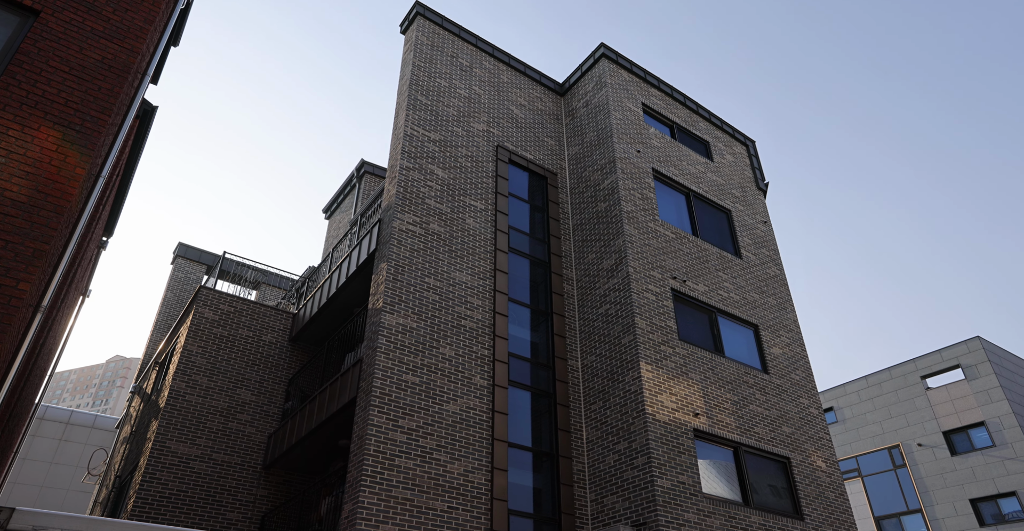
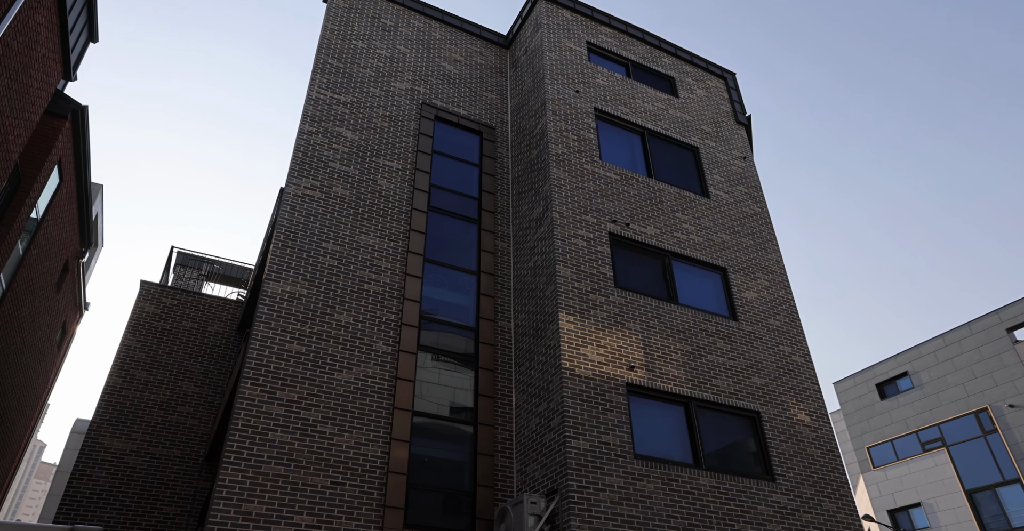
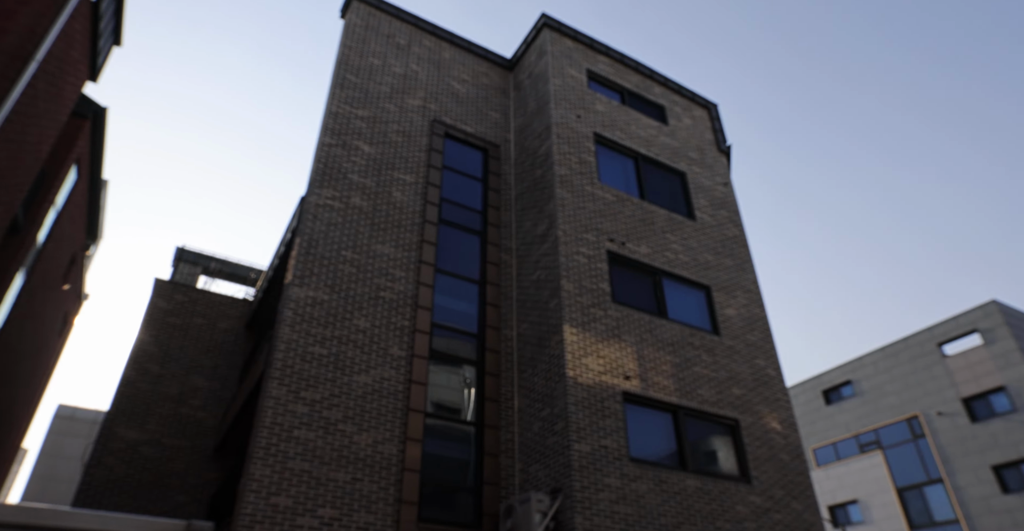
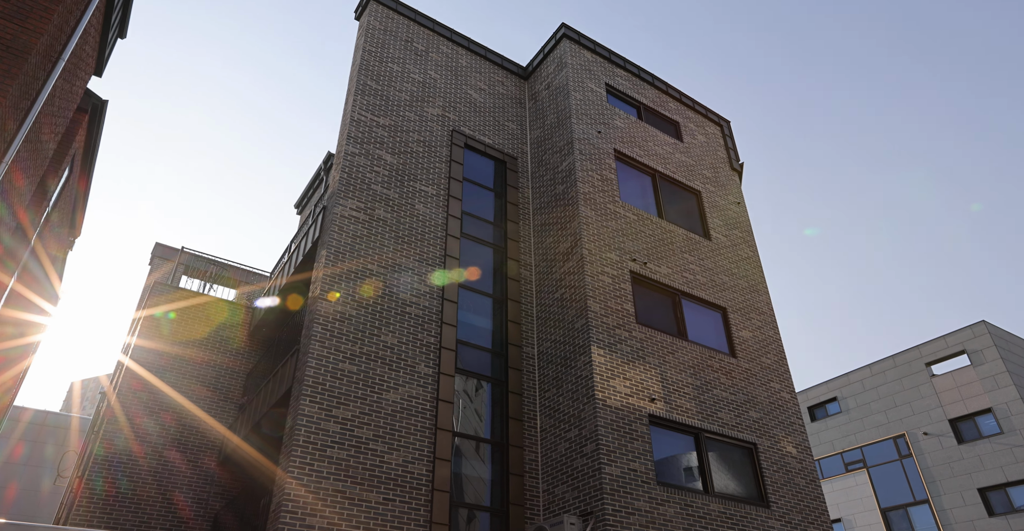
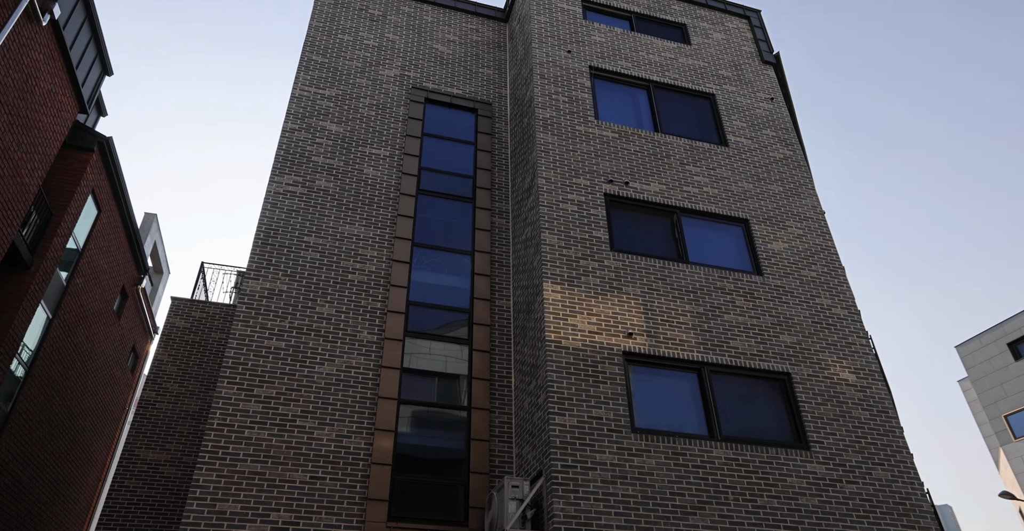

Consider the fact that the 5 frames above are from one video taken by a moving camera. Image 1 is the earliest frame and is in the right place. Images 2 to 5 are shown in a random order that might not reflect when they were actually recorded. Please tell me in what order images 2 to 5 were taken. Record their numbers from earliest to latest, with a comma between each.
4, 3, 2, 5
